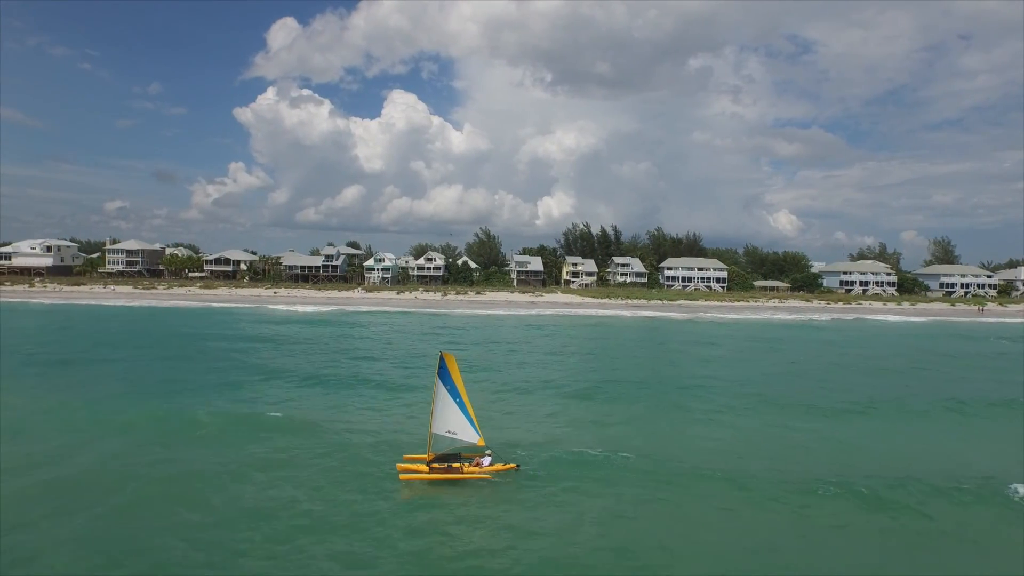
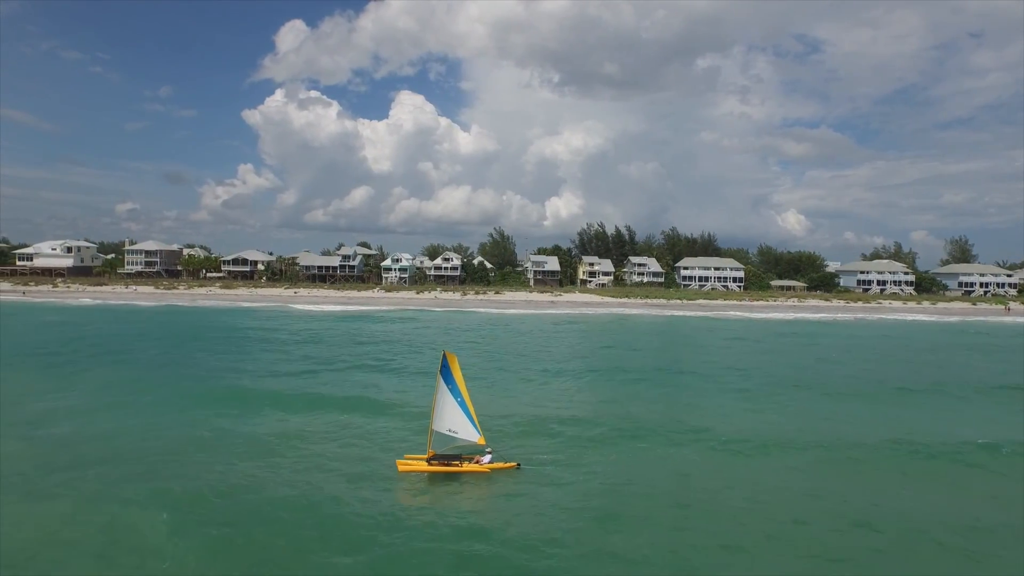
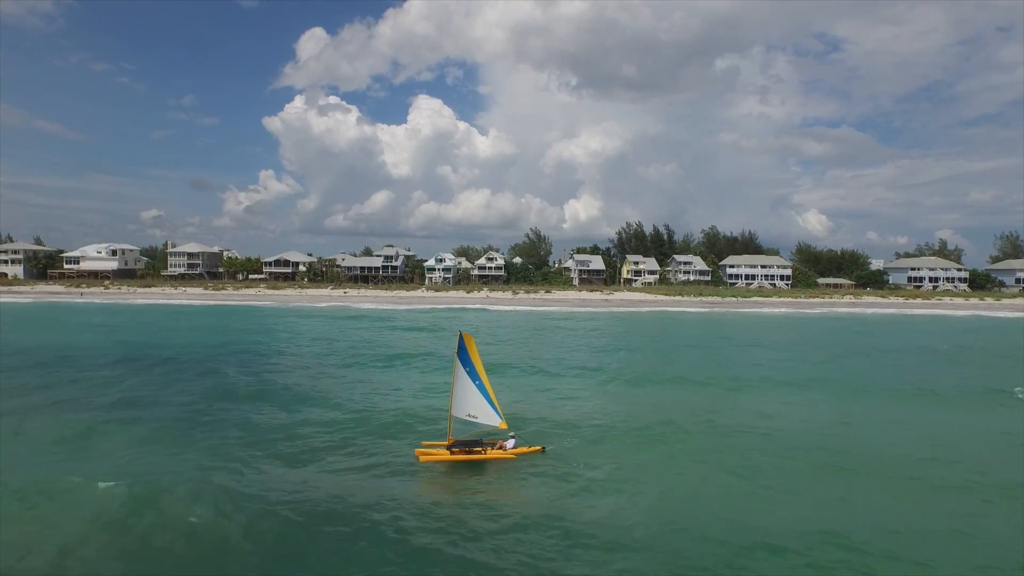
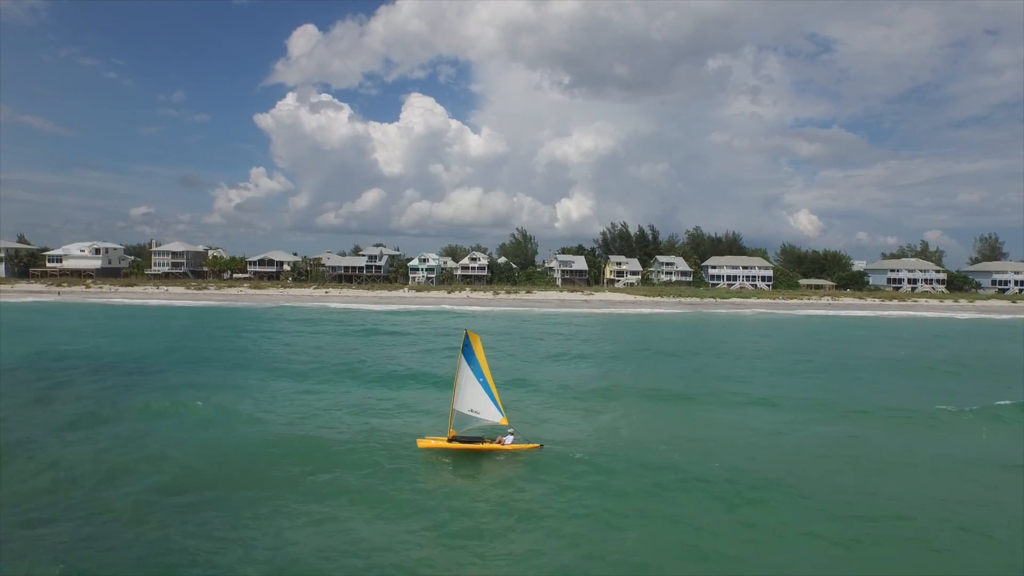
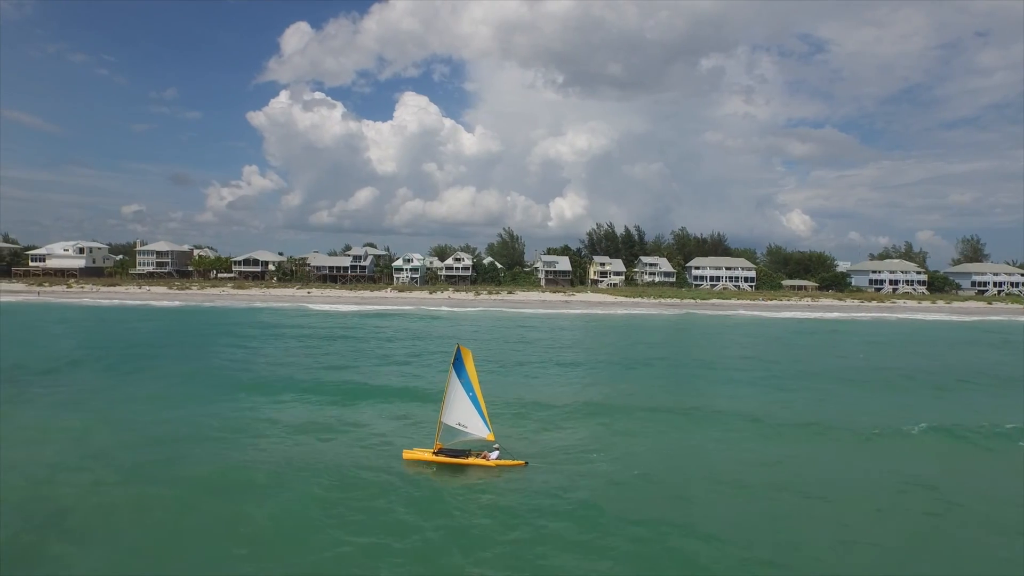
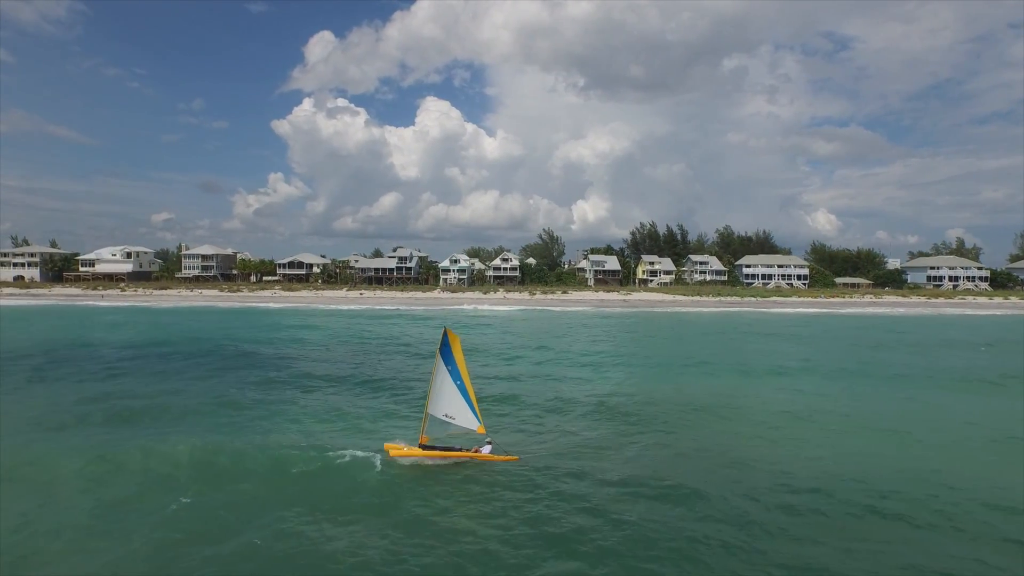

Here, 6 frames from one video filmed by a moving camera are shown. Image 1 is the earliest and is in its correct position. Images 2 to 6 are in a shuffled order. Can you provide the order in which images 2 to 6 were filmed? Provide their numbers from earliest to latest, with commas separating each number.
2, 5, 4, 3, 6
